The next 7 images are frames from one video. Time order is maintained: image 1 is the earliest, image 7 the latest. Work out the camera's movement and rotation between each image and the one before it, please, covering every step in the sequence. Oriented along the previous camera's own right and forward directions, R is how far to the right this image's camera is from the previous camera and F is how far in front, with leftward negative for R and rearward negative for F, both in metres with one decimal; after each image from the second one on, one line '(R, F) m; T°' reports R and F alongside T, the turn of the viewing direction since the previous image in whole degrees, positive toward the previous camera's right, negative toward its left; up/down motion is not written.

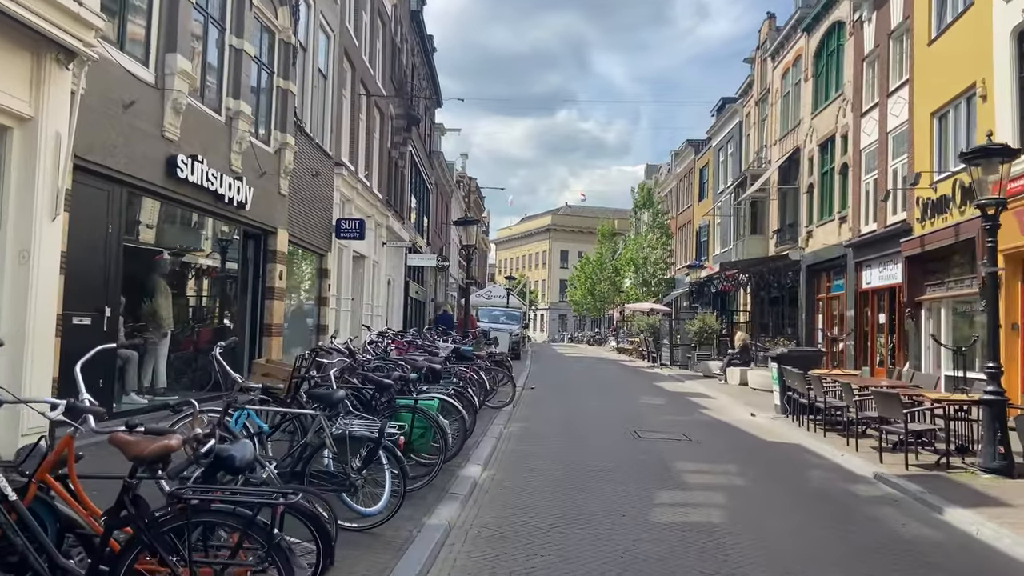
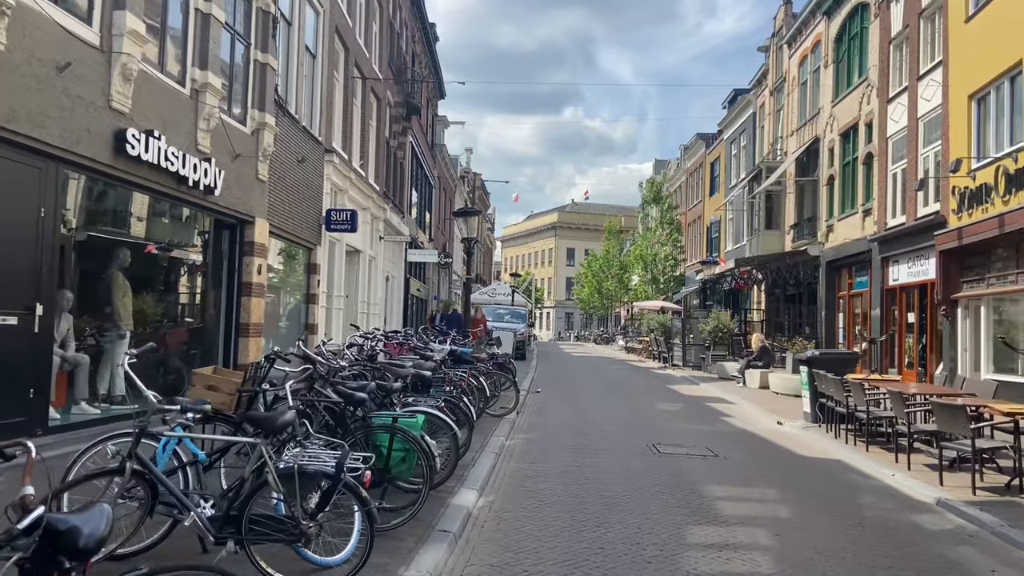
(0.0, +1.2) m; 0°
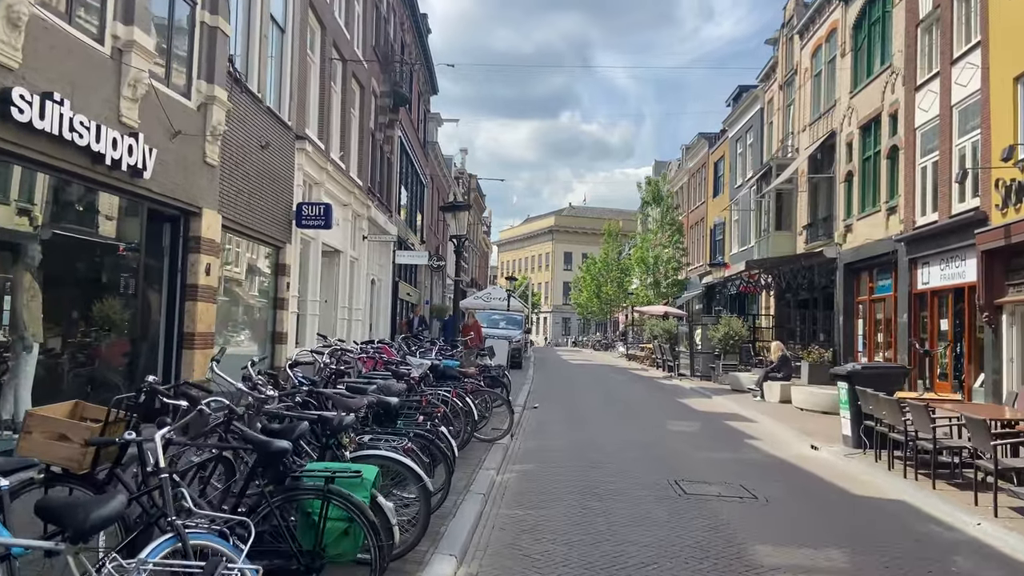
(0.0, +1.7) m; 0°
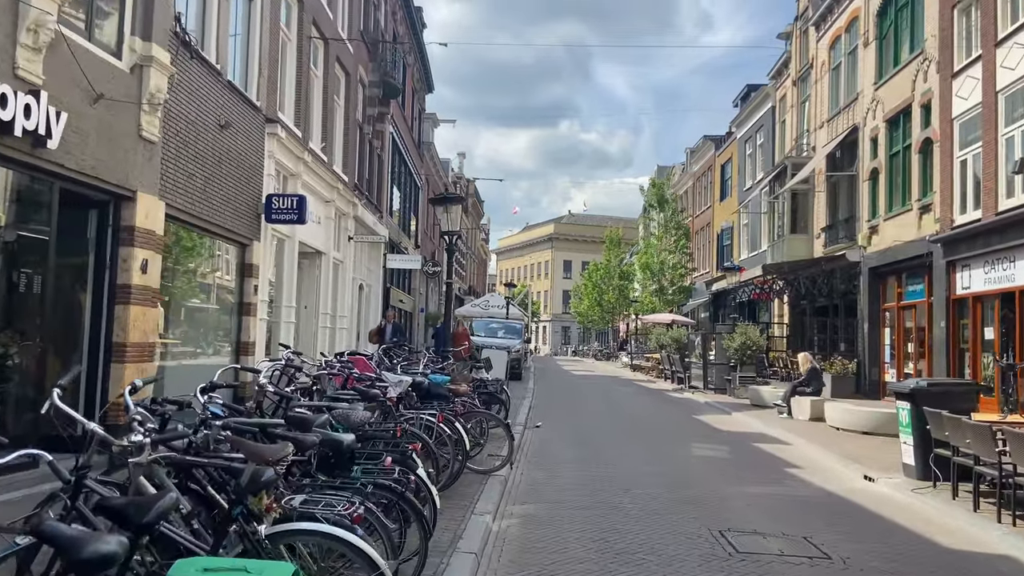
(0.0, +1.7) m; 0°
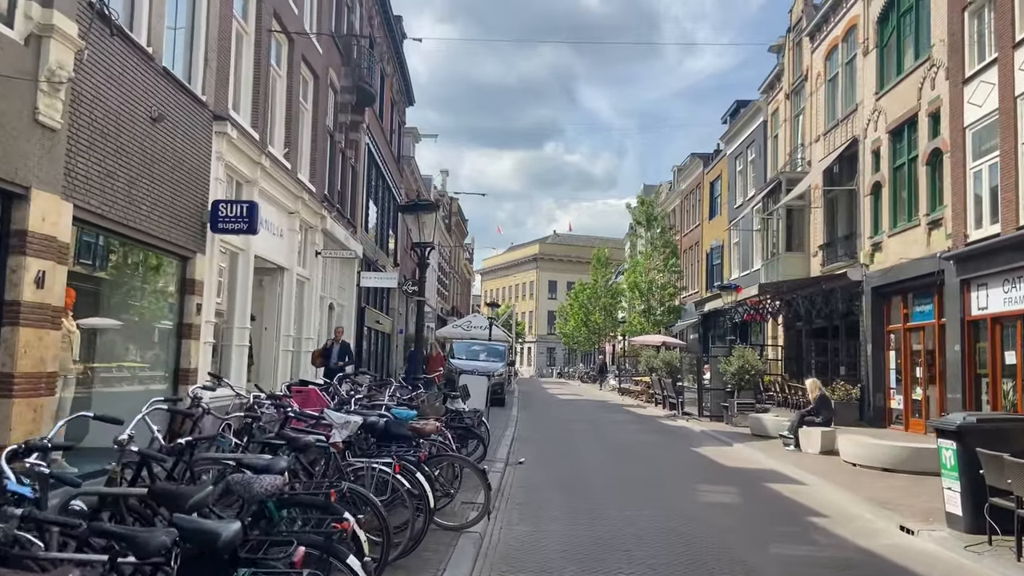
(+0.1, +1.4) m; +1°
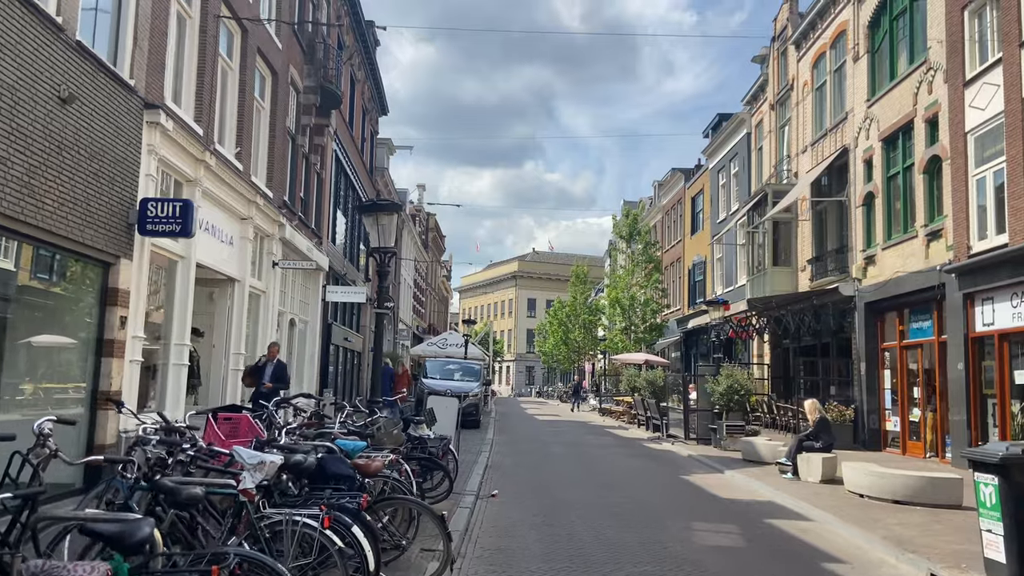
(+0.1, +1.2) m; +1°
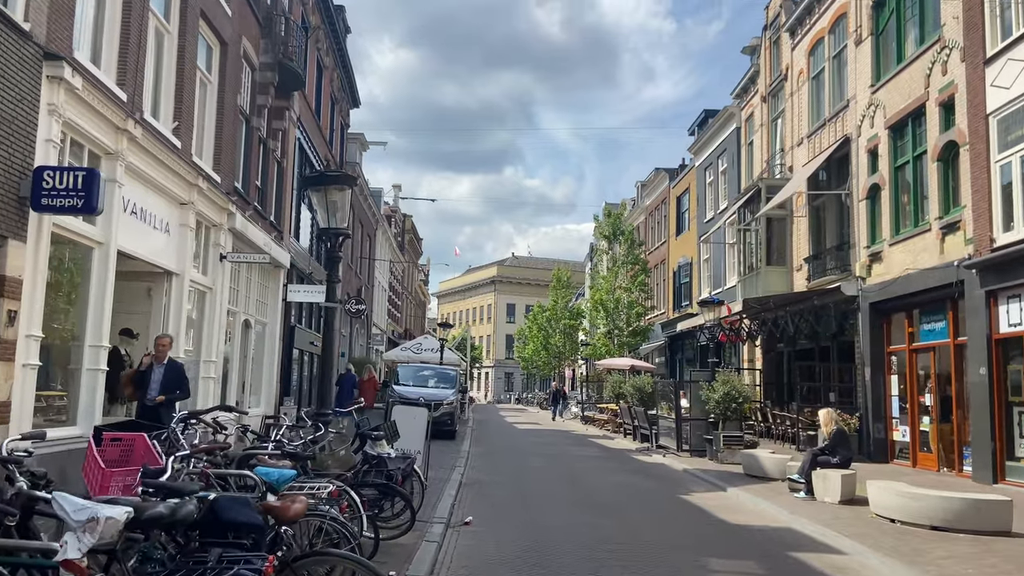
(0.0, +1.6) m; +2°
